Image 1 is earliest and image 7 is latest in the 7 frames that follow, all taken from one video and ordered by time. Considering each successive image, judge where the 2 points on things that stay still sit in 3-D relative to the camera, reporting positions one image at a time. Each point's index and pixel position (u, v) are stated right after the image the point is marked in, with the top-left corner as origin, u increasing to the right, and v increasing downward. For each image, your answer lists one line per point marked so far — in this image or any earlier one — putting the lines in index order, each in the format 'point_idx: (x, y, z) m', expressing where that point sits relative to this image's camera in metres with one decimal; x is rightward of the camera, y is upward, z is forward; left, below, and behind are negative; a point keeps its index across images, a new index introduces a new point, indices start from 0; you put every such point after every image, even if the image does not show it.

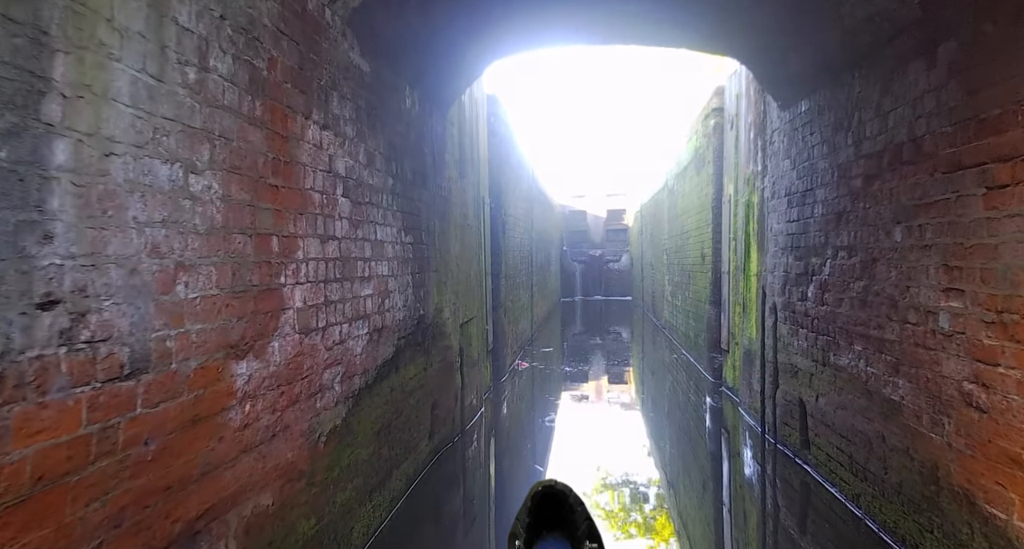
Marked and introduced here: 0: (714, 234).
0: (+2.3, +0.4, +7.9) m
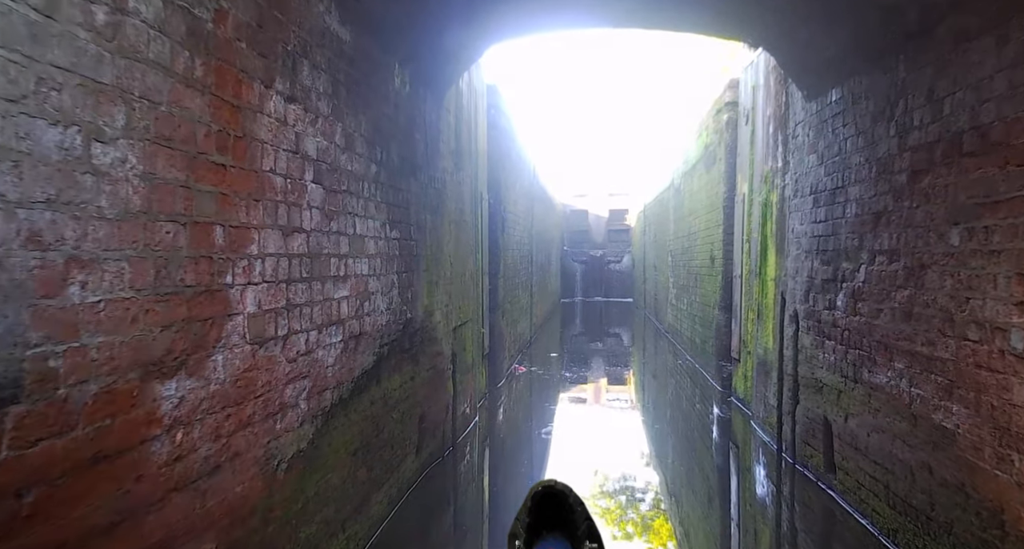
0: (+2.3, +0.4, +7.5) m
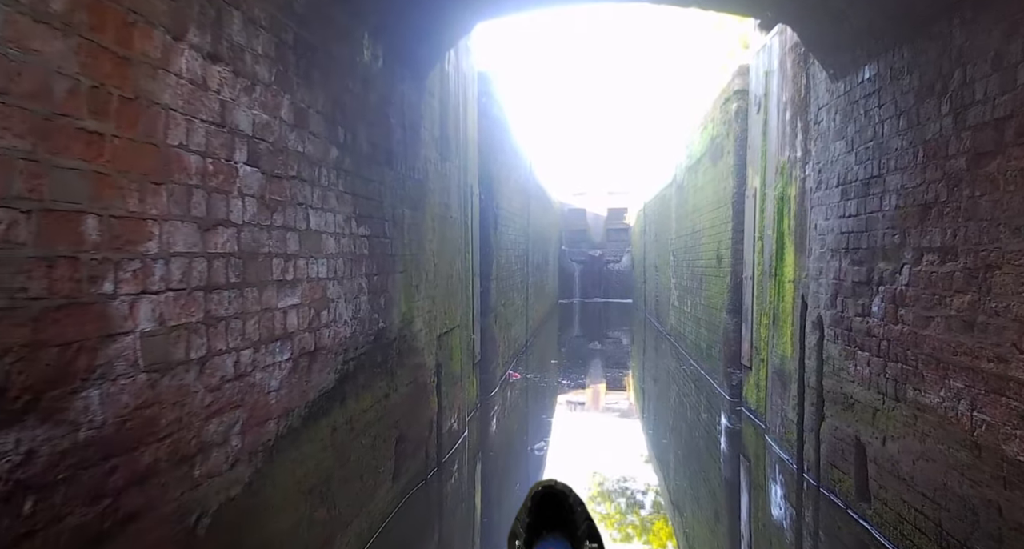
0: (+2.2, +0.4, +7.0) m
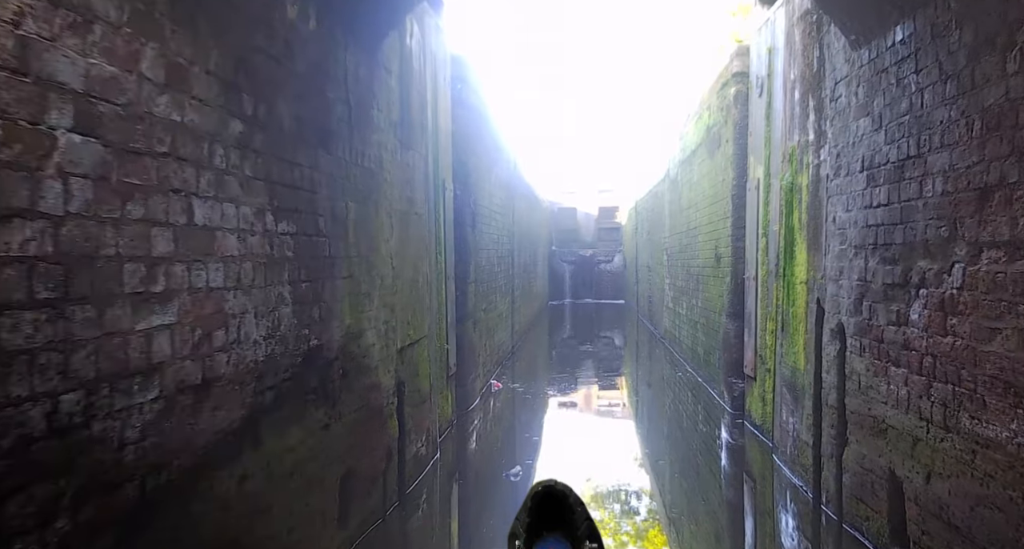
0: (+2.0, +0.4, +6.3) m
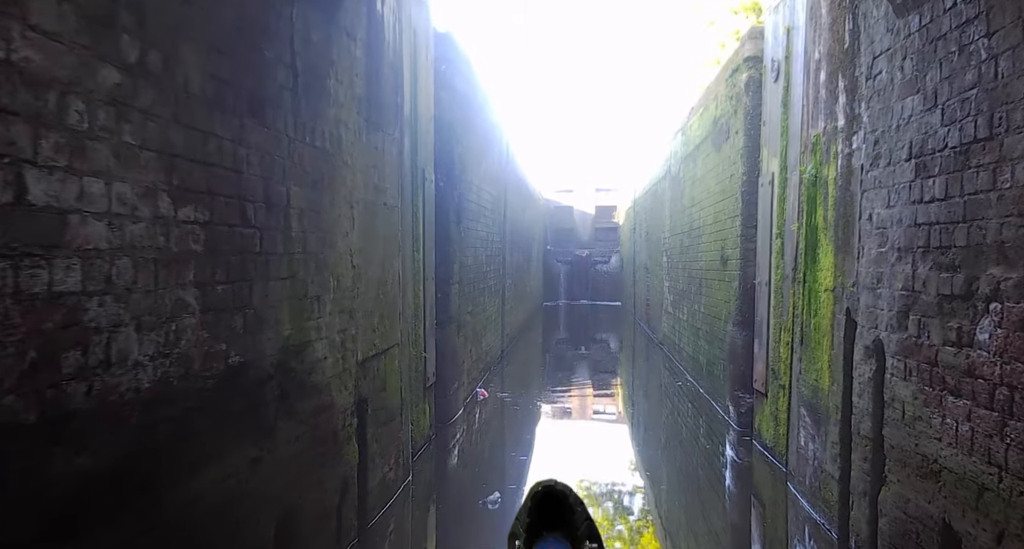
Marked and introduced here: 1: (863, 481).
0: (+1.9, +0.3, +5.8) m
1: (+1.6, -1.0, +3.3) m
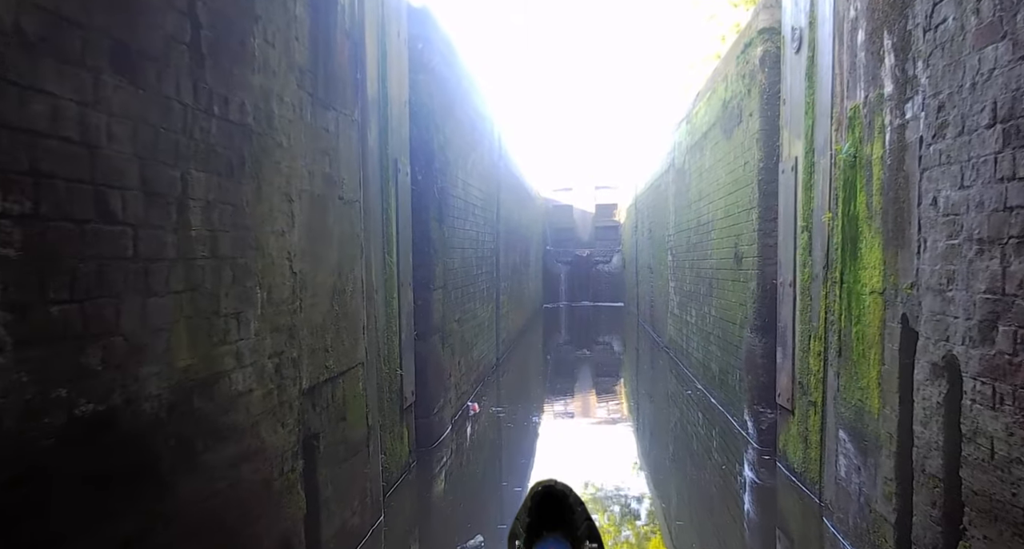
0: (+1.8, +0.4, +5.1) m
1: (+1.6, -0.9, +2.6) m
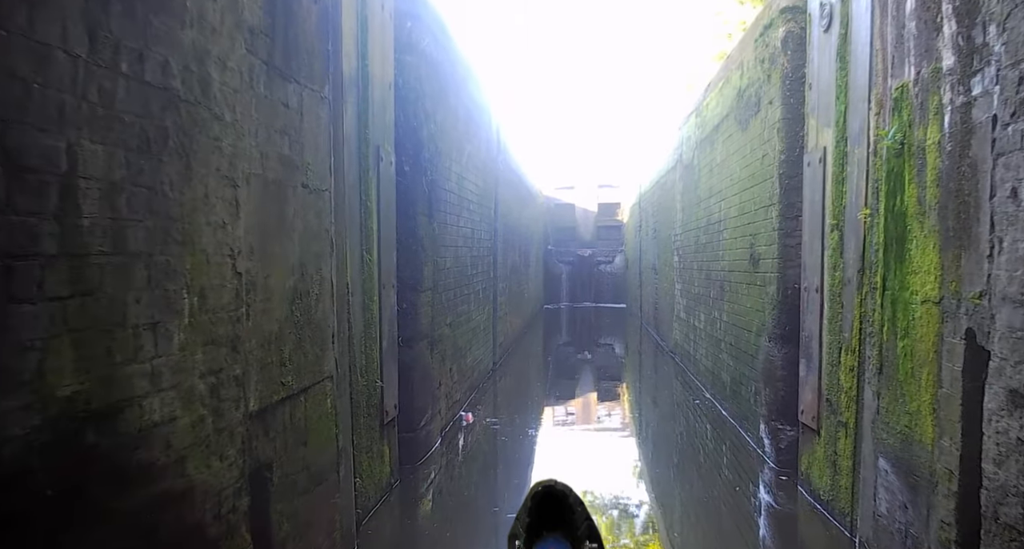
0: (+1.8, +0.3, +4.6) m
1: (+1.5, -1.0, +2.2) m
